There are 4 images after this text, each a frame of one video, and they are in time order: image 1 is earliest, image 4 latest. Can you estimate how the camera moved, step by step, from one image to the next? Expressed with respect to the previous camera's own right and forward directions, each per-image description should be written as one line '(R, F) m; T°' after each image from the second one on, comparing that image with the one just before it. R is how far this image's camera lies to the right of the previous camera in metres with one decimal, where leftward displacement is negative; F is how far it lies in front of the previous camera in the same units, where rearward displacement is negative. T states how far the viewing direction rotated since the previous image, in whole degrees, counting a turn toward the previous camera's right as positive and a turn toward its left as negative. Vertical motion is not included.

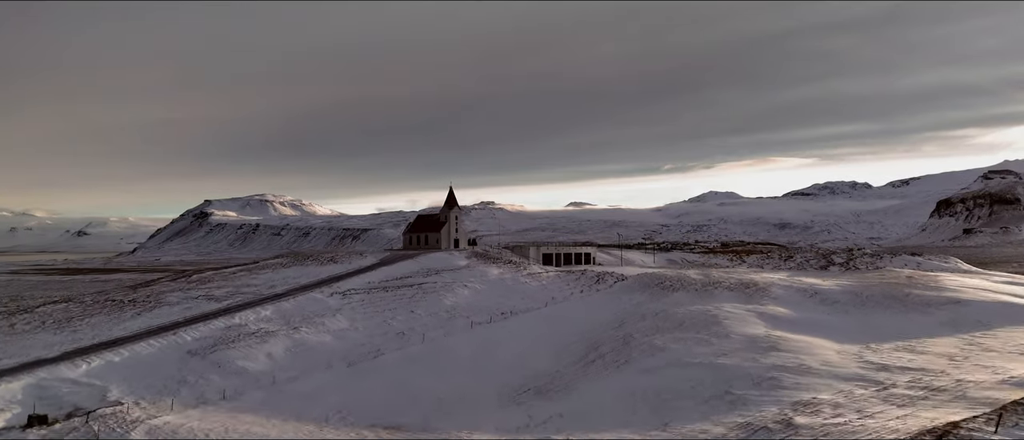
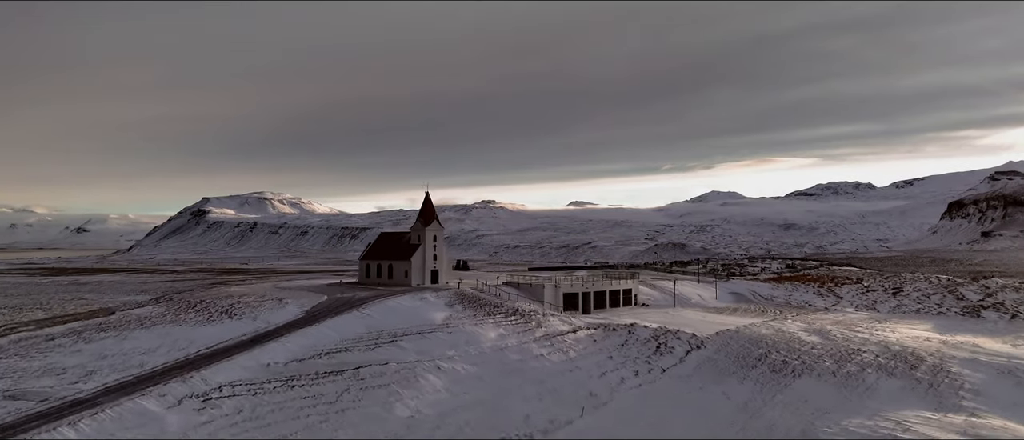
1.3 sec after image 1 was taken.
(-0.2, +11.4) m; 0°
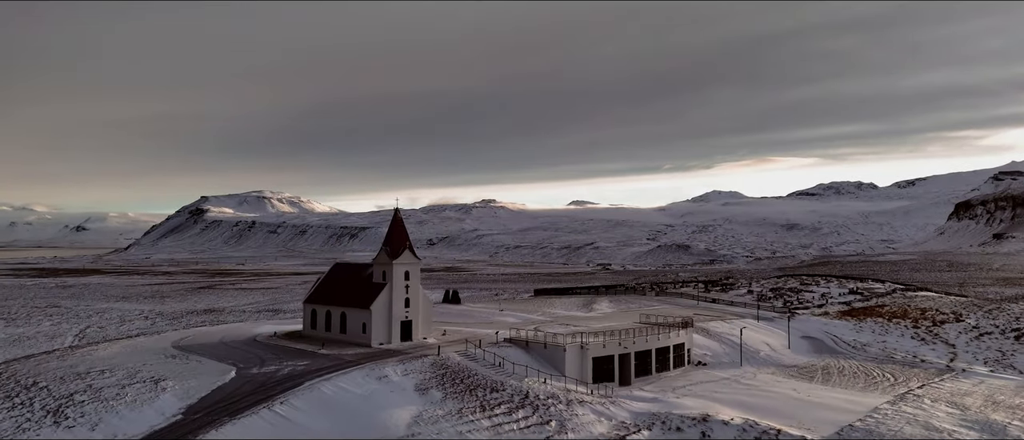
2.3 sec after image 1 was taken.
(-0.1, +7.1) m; 0°
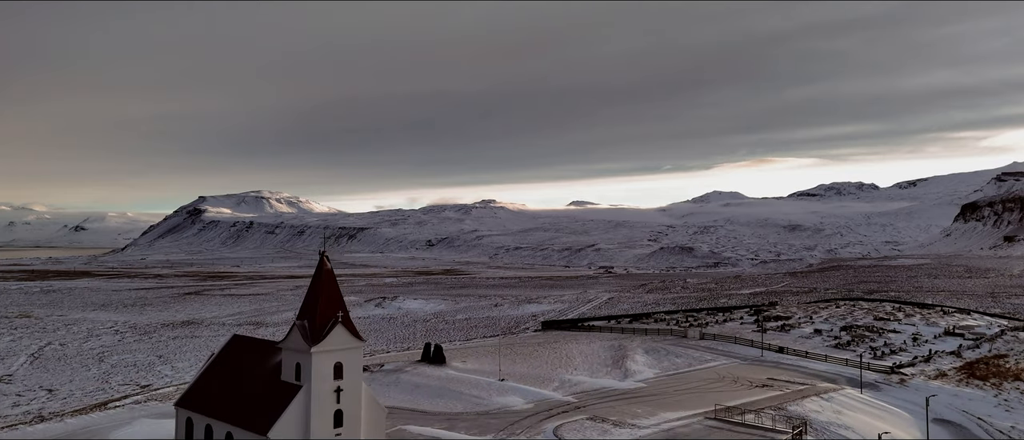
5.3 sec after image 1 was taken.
(-0.1, +6.9) m; 0°
